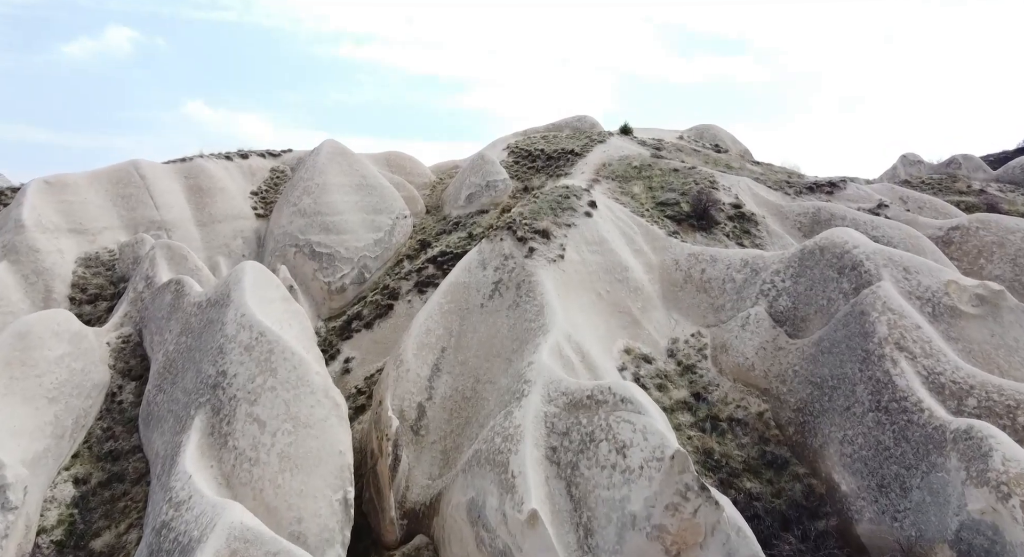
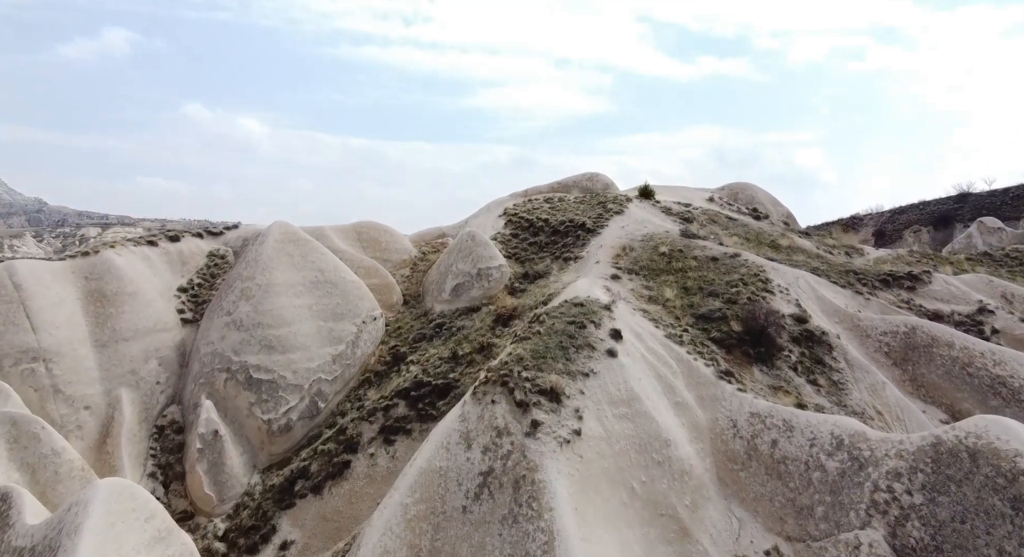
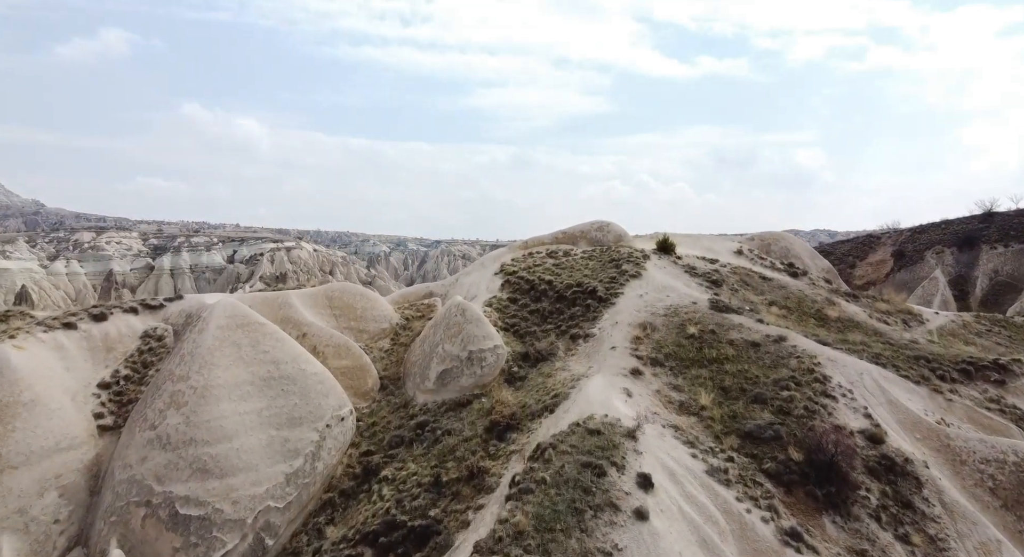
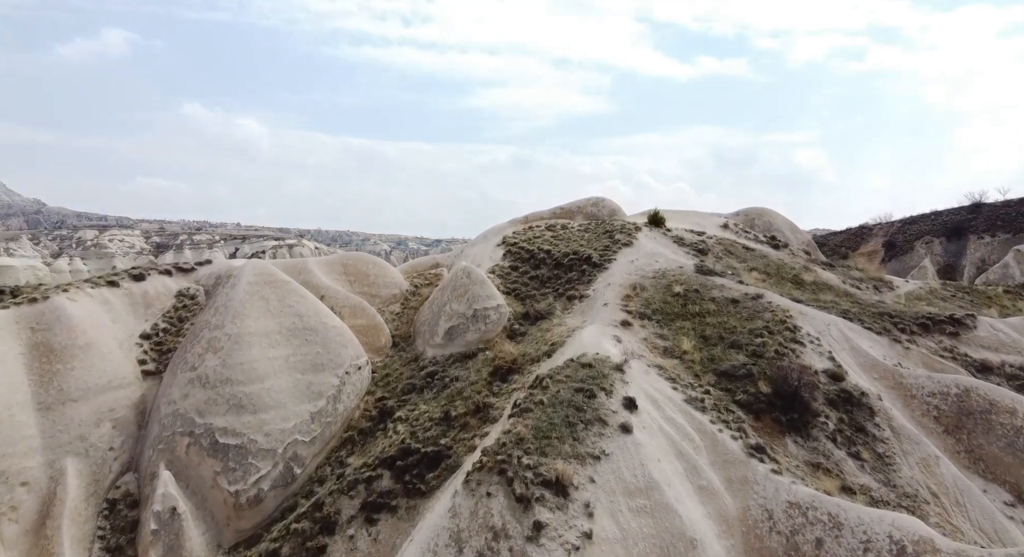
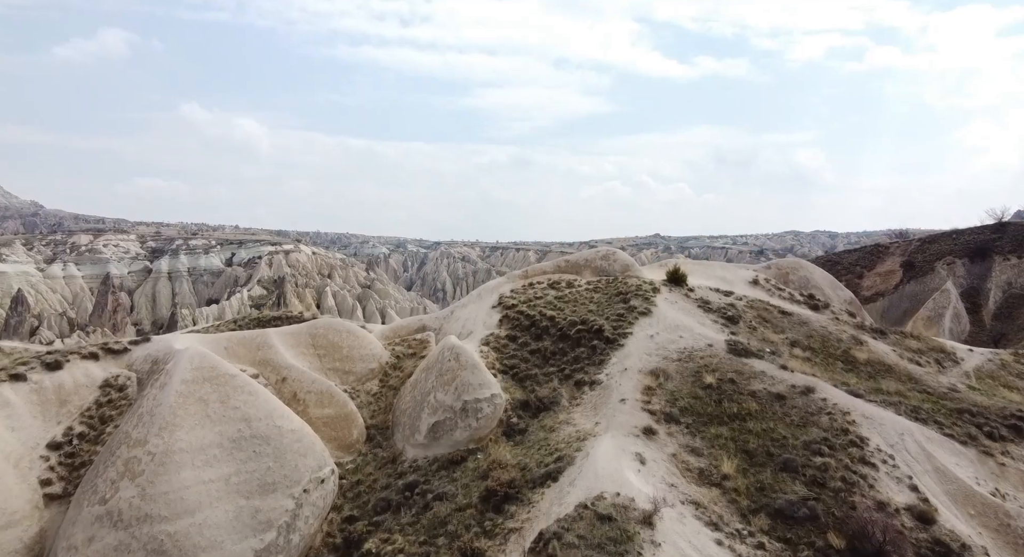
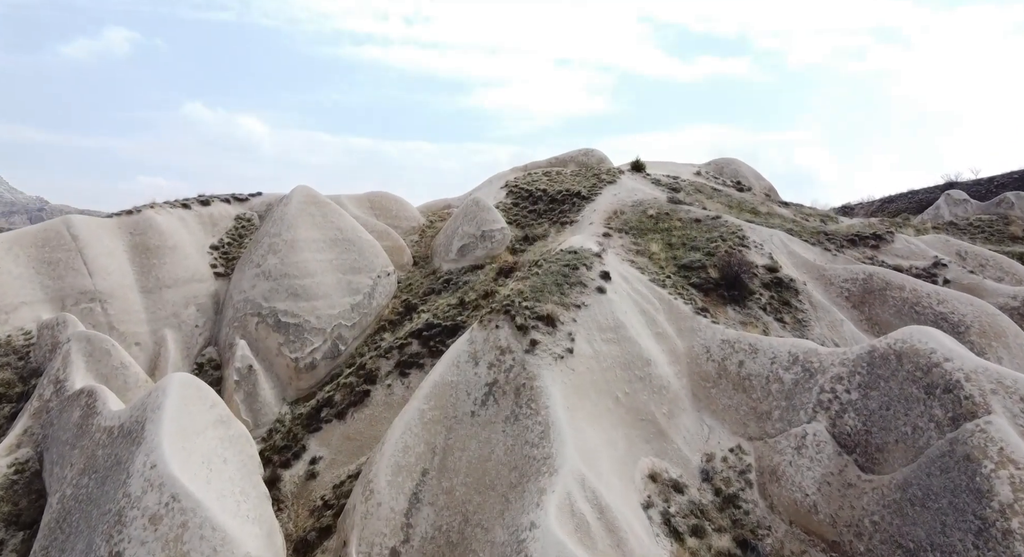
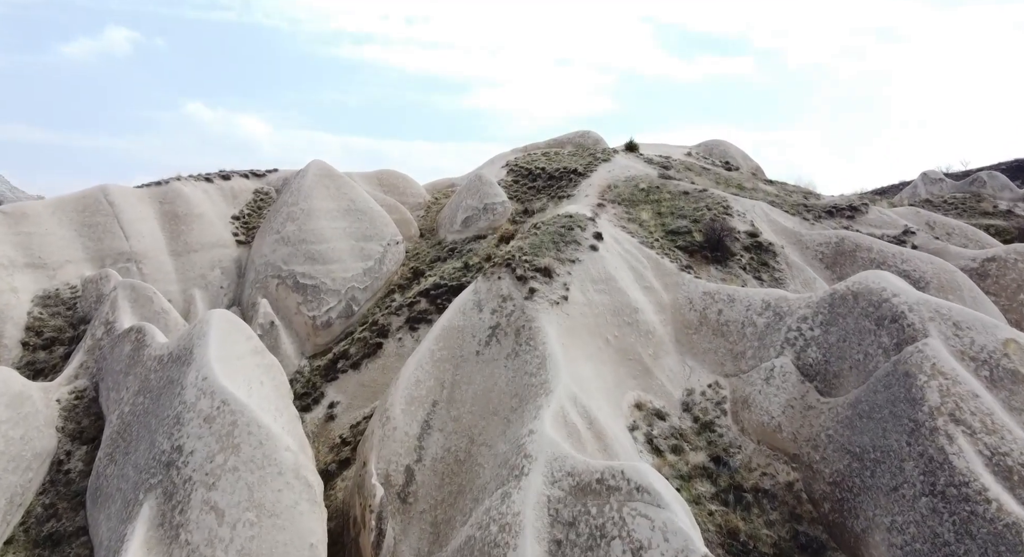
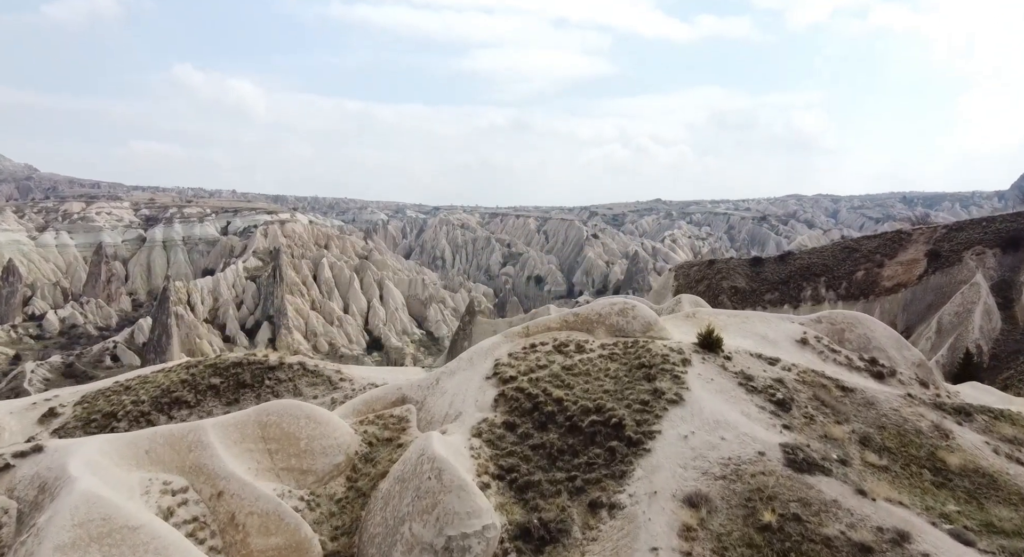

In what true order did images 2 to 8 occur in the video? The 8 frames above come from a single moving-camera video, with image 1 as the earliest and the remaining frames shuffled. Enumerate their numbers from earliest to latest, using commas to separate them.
7, 6, 2, 4, 3, 5, 8
